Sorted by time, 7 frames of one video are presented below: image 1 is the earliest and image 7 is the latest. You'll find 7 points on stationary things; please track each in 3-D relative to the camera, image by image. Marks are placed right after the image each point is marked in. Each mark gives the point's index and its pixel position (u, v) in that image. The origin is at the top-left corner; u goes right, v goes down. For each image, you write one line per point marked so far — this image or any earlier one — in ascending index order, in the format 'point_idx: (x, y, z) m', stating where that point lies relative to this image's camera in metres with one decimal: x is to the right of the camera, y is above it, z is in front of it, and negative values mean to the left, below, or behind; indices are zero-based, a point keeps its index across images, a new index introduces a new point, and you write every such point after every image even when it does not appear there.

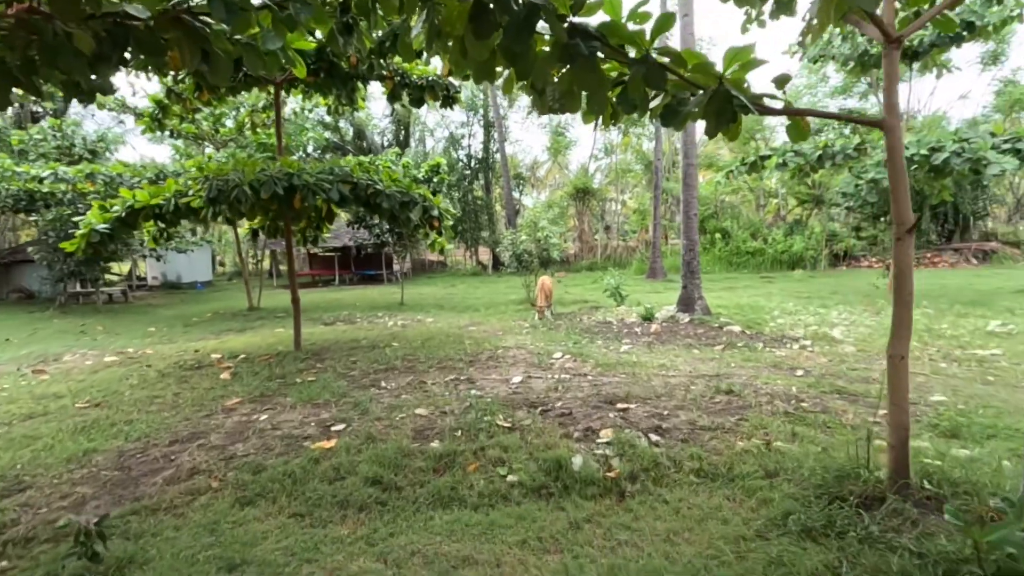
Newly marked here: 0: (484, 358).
0: (-0.3, -0.8, +5.9) m
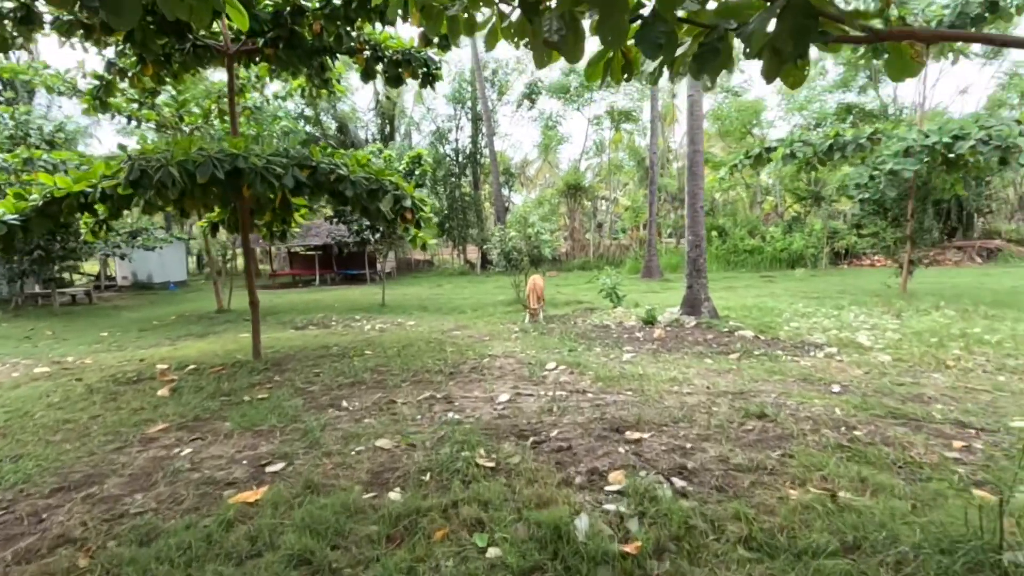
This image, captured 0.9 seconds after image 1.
0: (-0.4, -0.8, +5.1) m
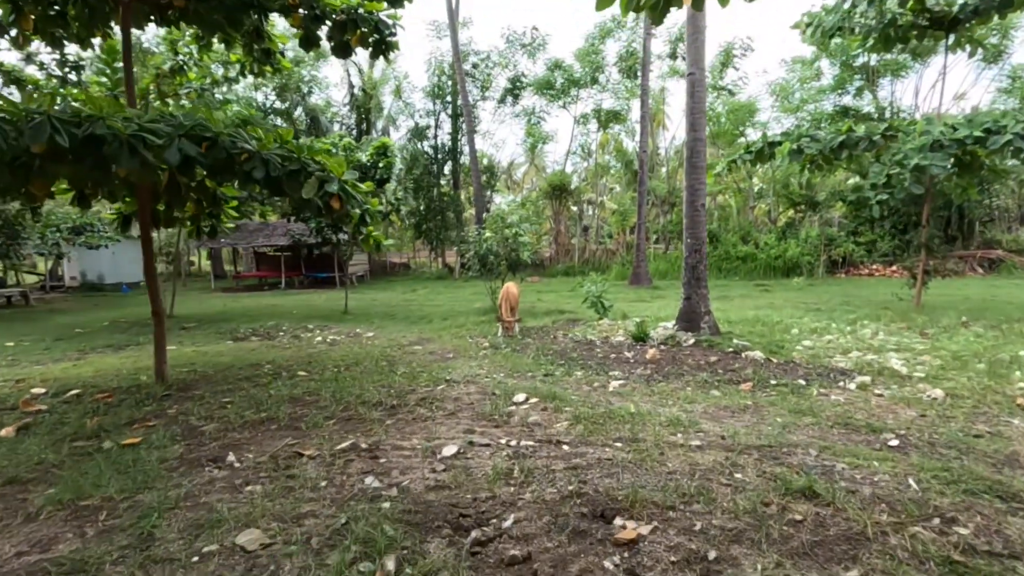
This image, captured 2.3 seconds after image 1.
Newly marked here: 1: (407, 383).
0: (-0.7, -0.9, +4.1) m
1: (-0.9, -0.8, +4.7) m
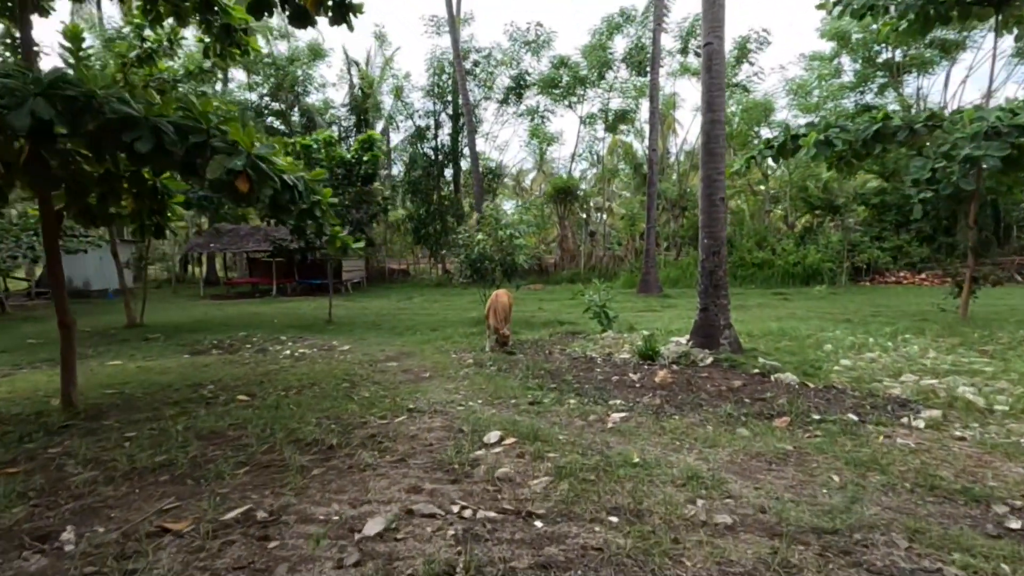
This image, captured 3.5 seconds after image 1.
0: (-0.9, -0.9, +3.2) m
1: (-1.1, -0.9, +3.8) m
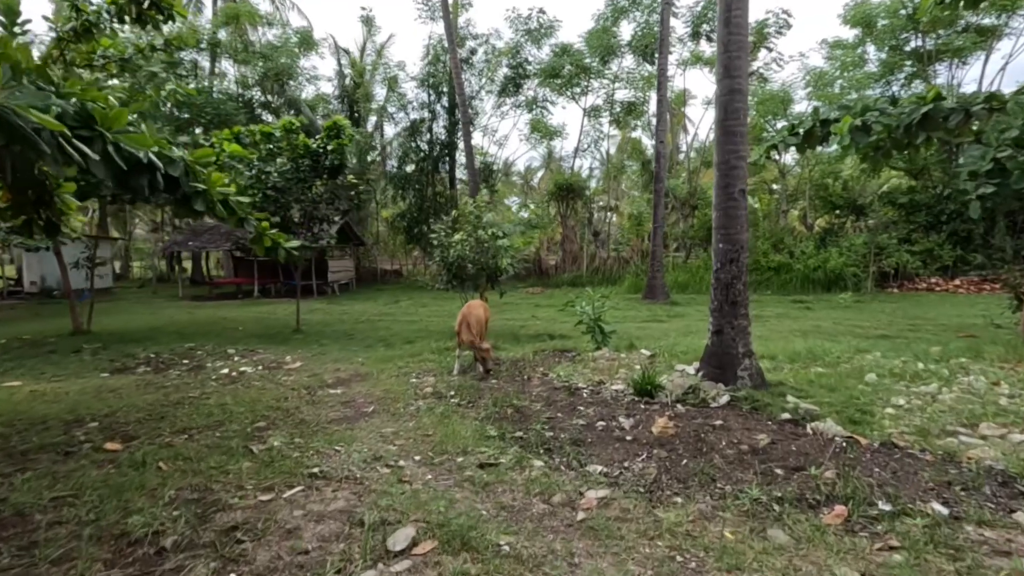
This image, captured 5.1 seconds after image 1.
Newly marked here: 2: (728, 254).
0: (-1.2, -1.0, +2.2) m
1: (-1.4, -1.0, +2.8) m
2: (+1.6, +0.2, +3.9) m
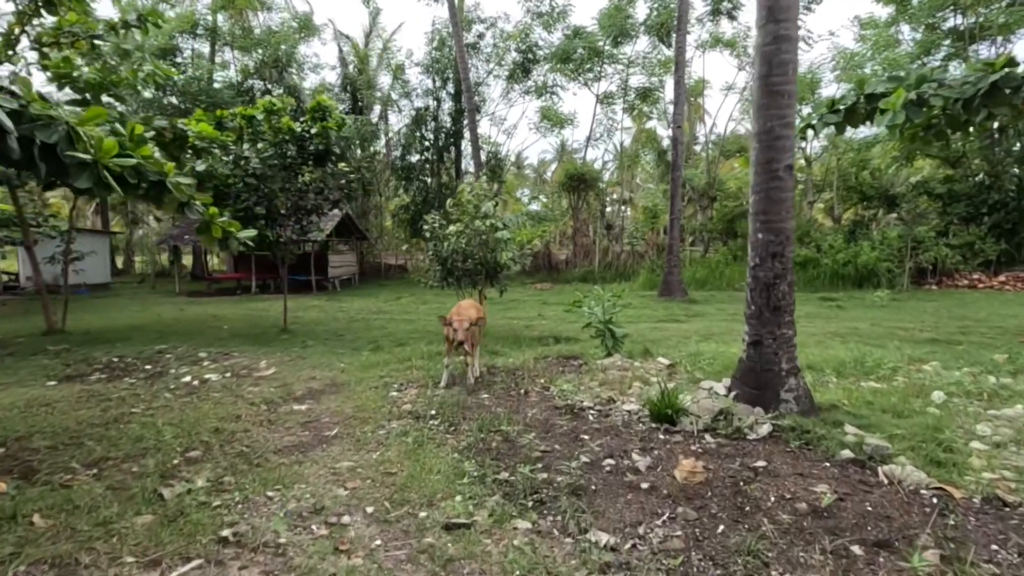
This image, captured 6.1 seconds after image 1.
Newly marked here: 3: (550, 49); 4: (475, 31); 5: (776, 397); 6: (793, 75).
0: (-1.3, -1.0, +1.5) m
1: (-1.5, -1.0, +2.1) m
2: (+1.5, +0.2, +3.1) m
3: (+1.1, +6.9, +15.5) m
4: (-1.1, +7.5, +15.9) m
5: (+1.5, -0.6, +3.1) m
6: (+1.6, +1.2, +3.1) m
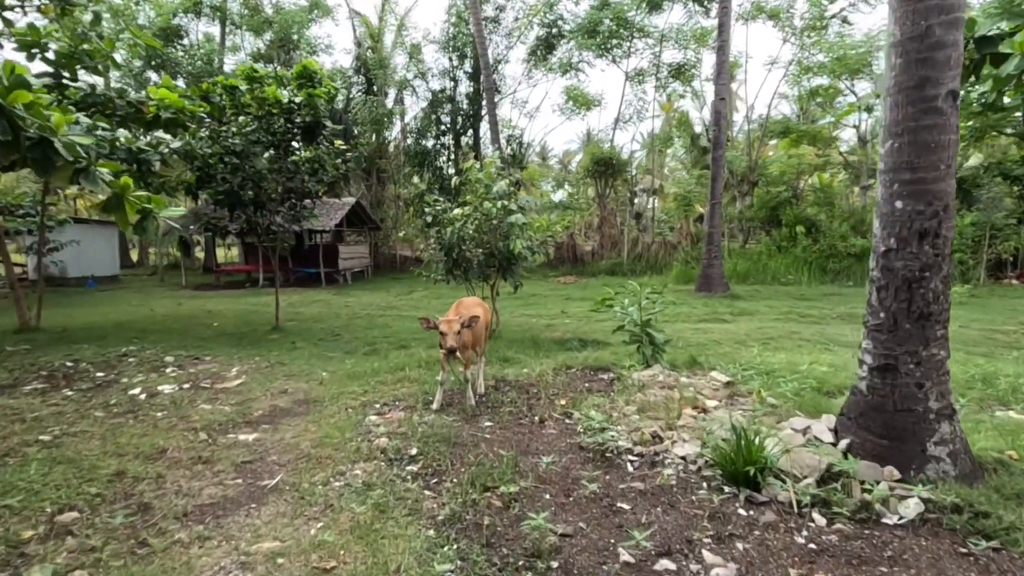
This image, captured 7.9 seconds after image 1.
0: (-1.4, -1.0, +0.5) m
1: (-1.5, -1.0, +1.1) m
2: (+1.5, +0.2, +2.0) m
3: (+1.7, +7.0, +14.3) m
4: (-0.5, +7.7, +14.8) m
5: (+1.5, -0.6, +2.0) m
6: (+1.6, +1.2, +2.0) m
